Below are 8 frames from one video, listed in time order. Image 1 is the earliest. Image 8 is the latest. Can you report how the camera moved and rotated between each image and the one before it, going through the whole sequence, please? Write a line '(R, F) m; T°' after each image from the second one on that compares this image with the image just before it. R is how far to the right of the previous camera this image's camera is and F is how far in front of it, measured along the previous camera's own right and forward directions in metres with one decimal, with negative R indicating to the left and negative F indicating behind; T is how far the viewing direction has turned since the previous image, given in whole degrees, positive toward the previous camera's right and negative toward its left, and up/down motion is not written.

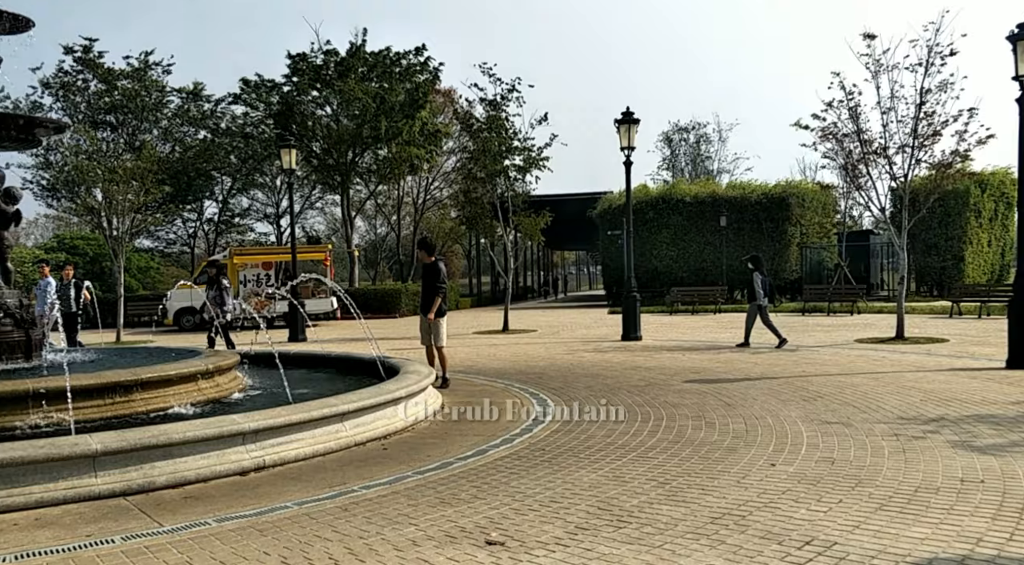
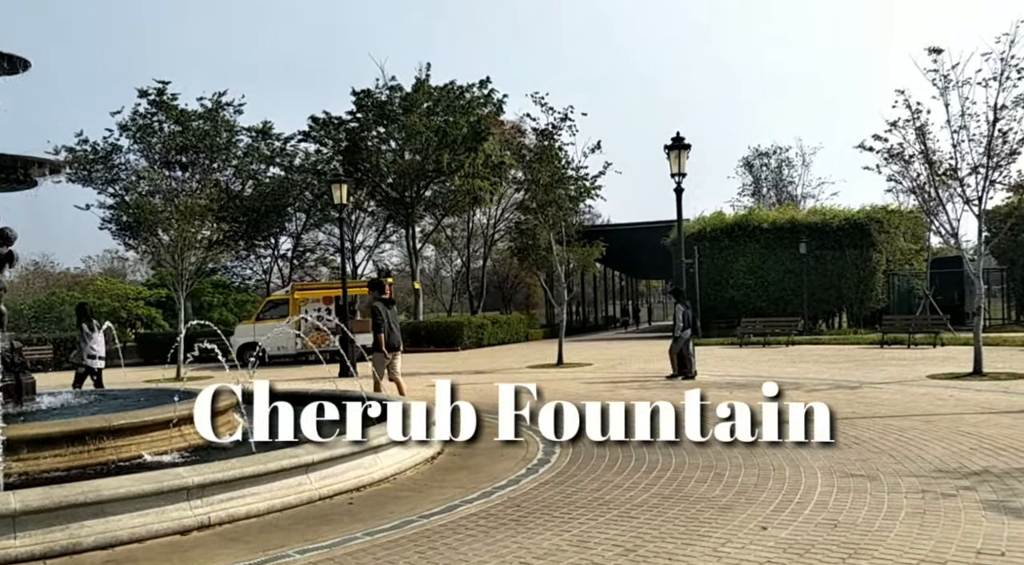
(+1.3, +0.8) m; -6°
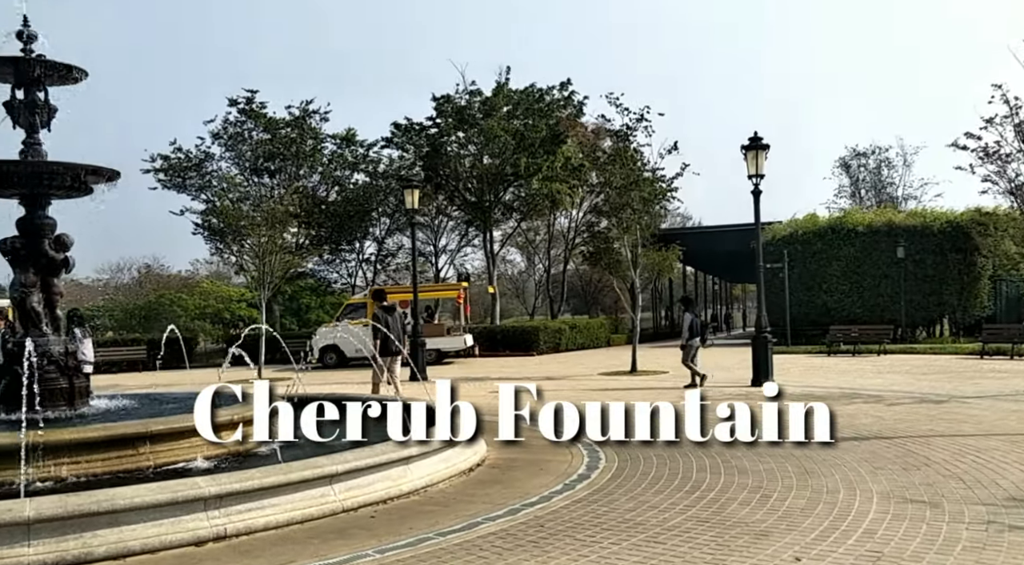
(+0.7, +0.5) m; -6°
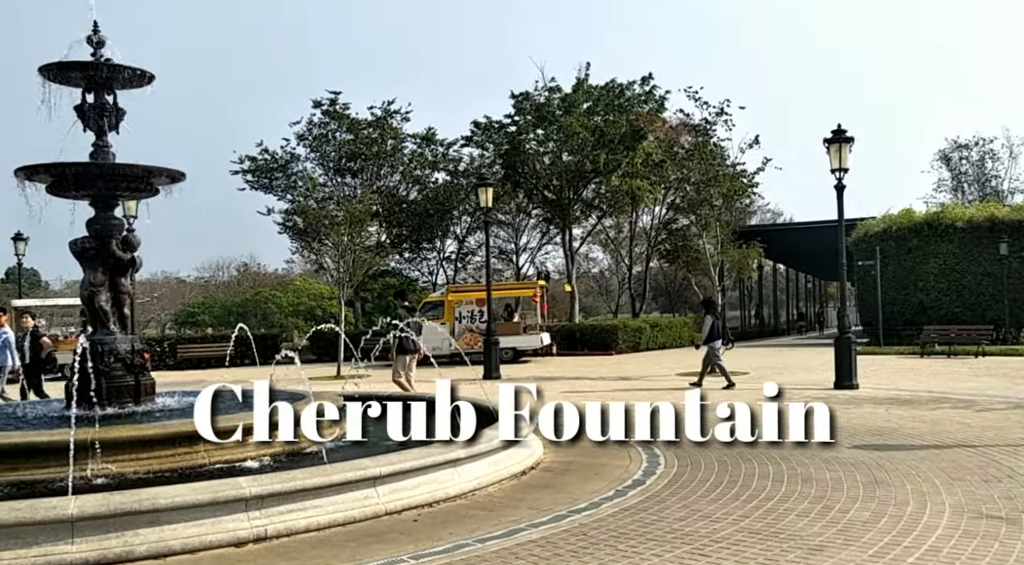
(+0.5, +0.3) m; -5°
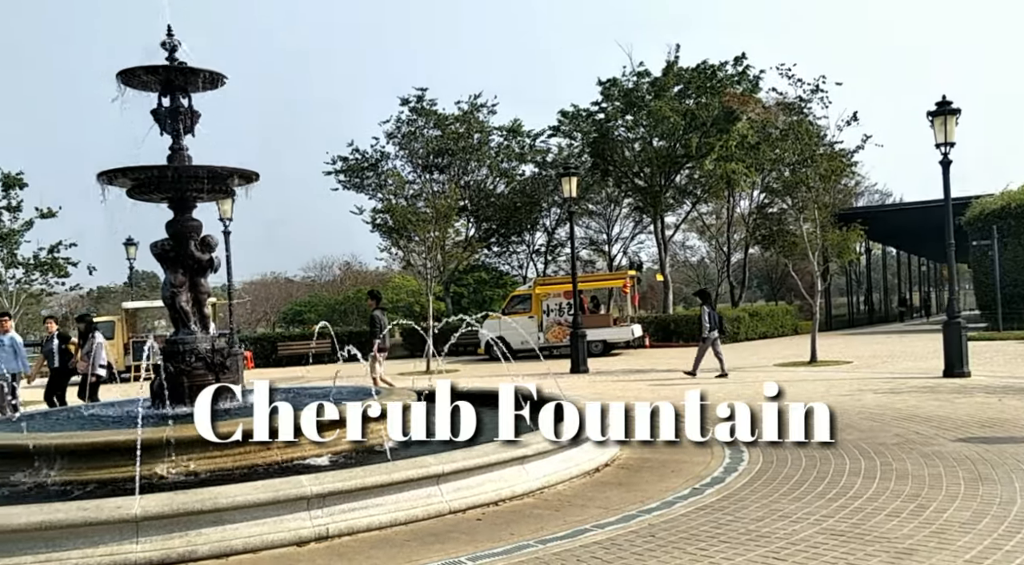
(+0.4, +0.5) m; -6°
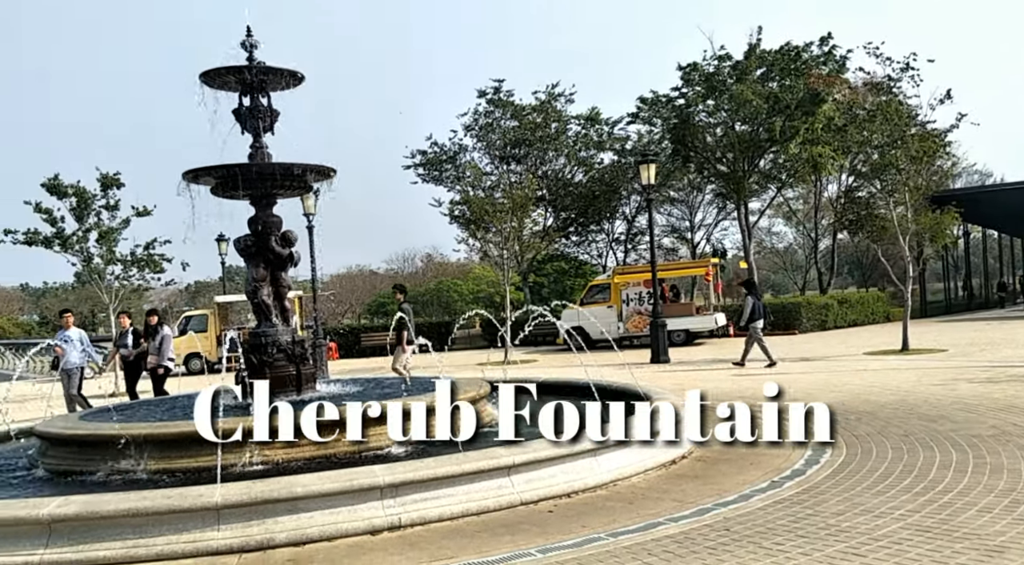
(+0.2, +0.2) m; -5°
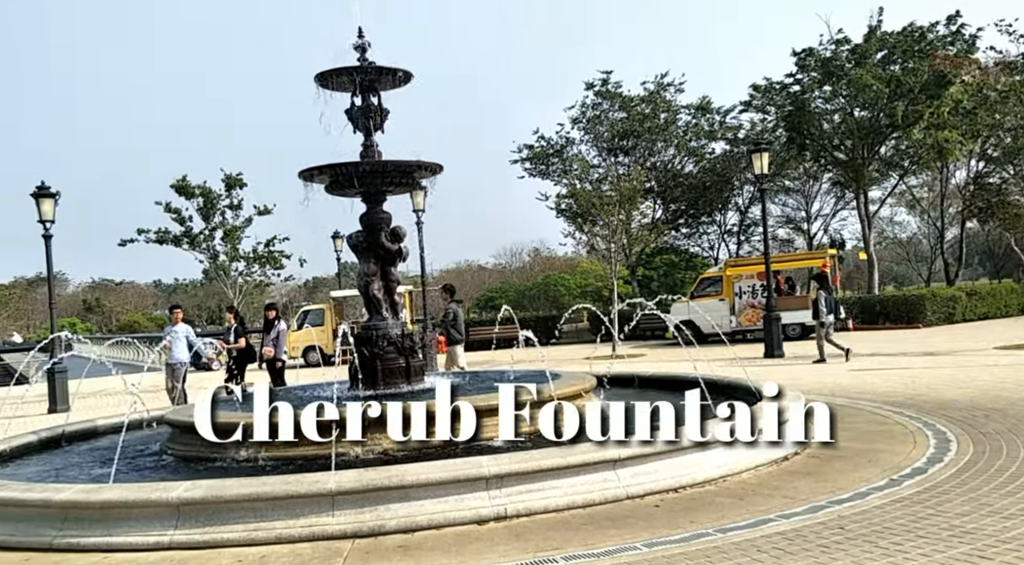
(+0.1, +0.3) m; -6°
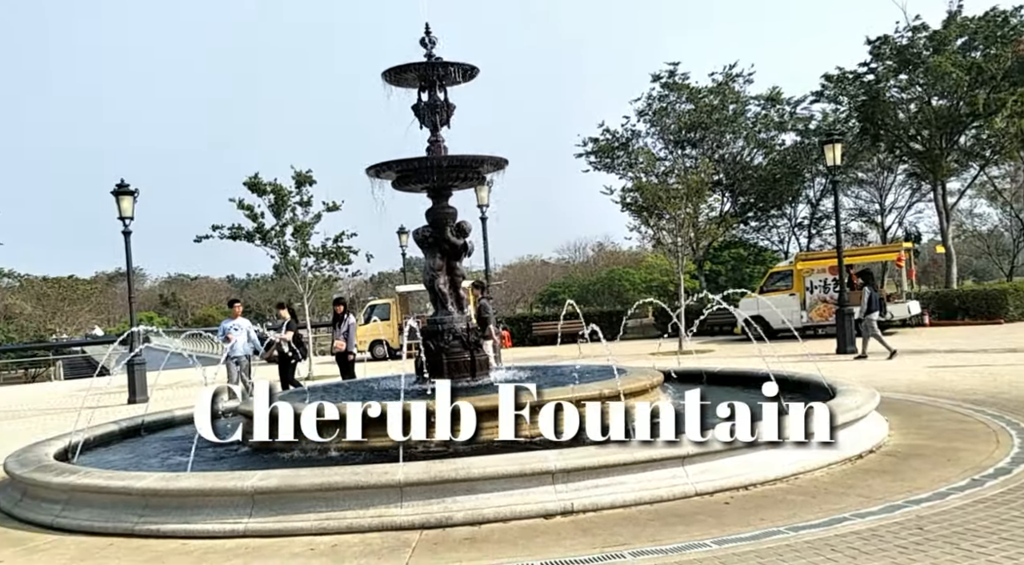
(0.0, +0.2) m; -3°
